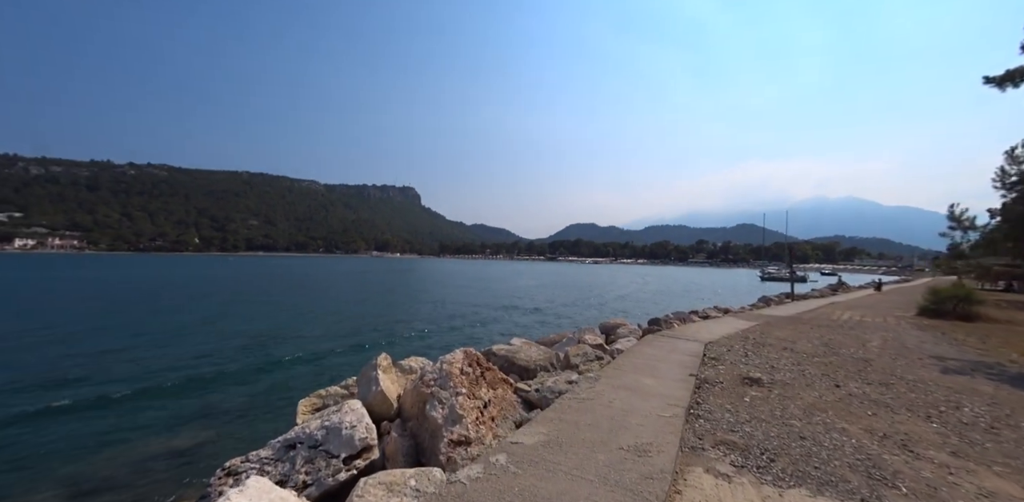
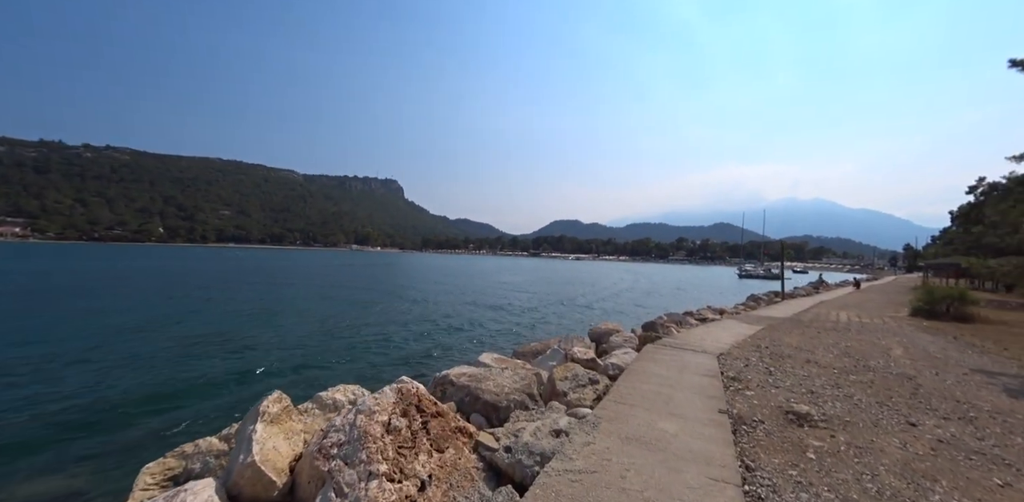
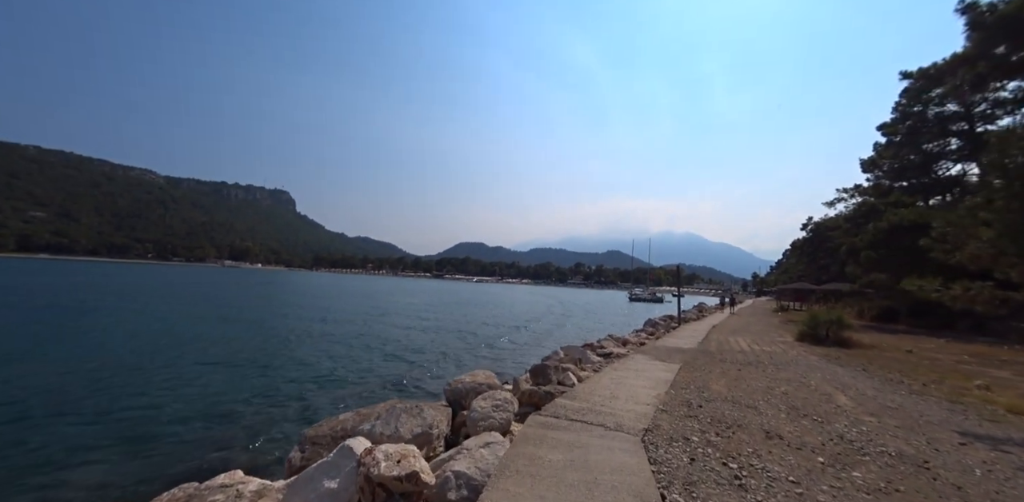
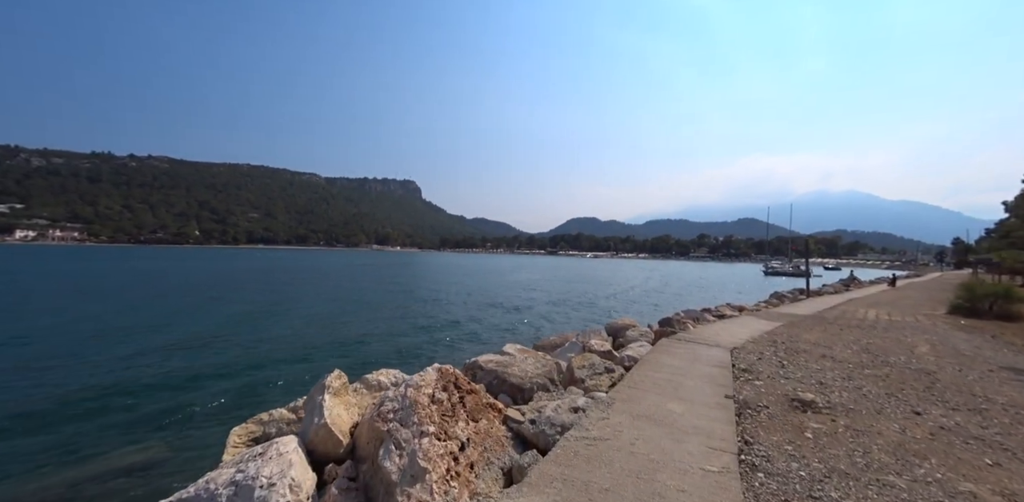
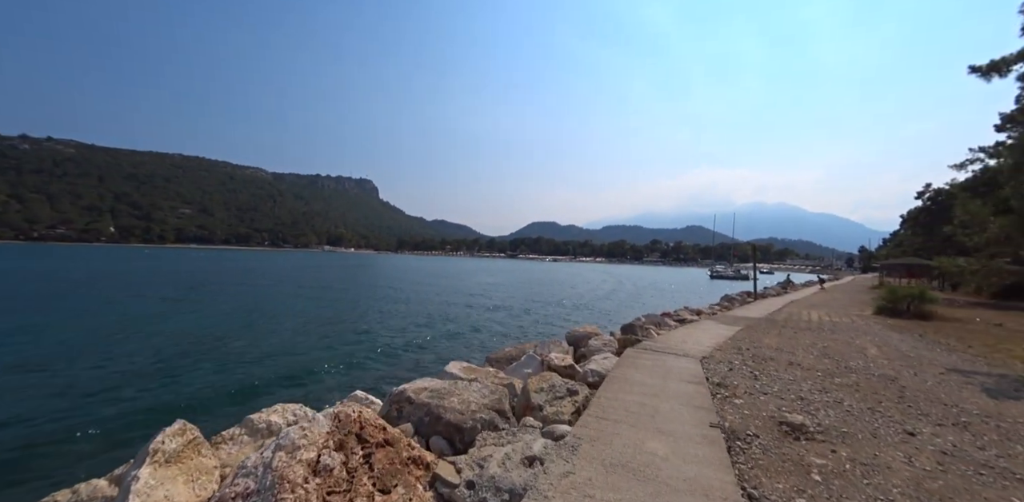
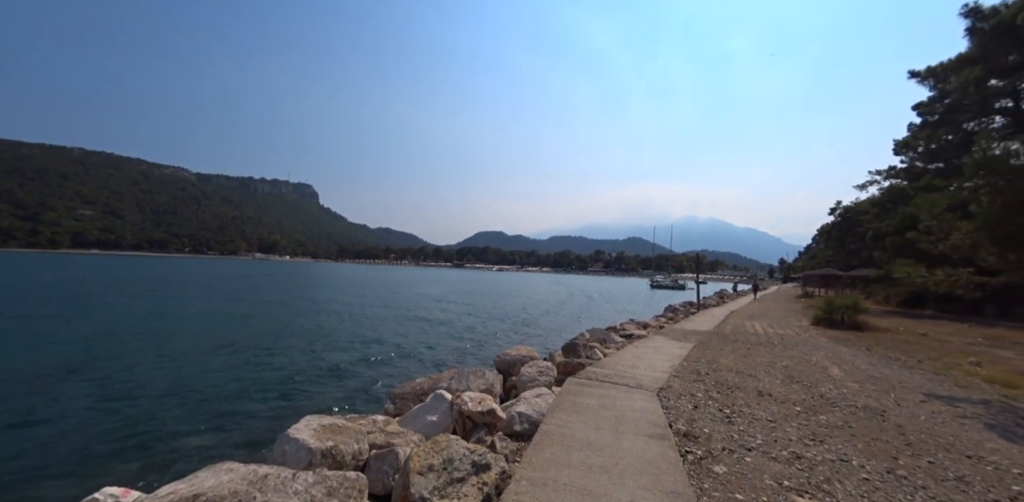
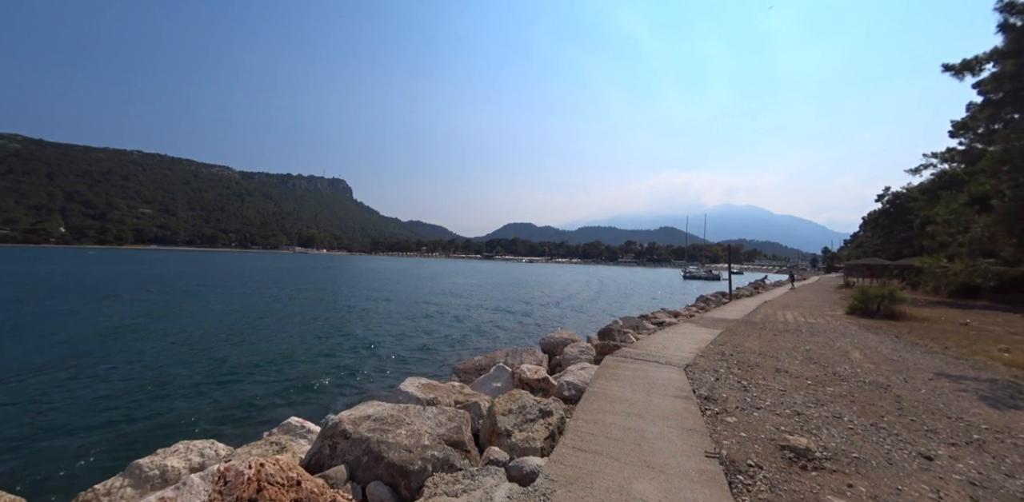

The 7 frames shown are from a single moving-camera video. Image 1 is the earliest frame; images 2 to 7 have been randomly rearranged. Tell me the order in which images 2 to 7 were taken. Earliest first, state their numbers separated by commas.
4, 2, 5, 7, 6, 3
